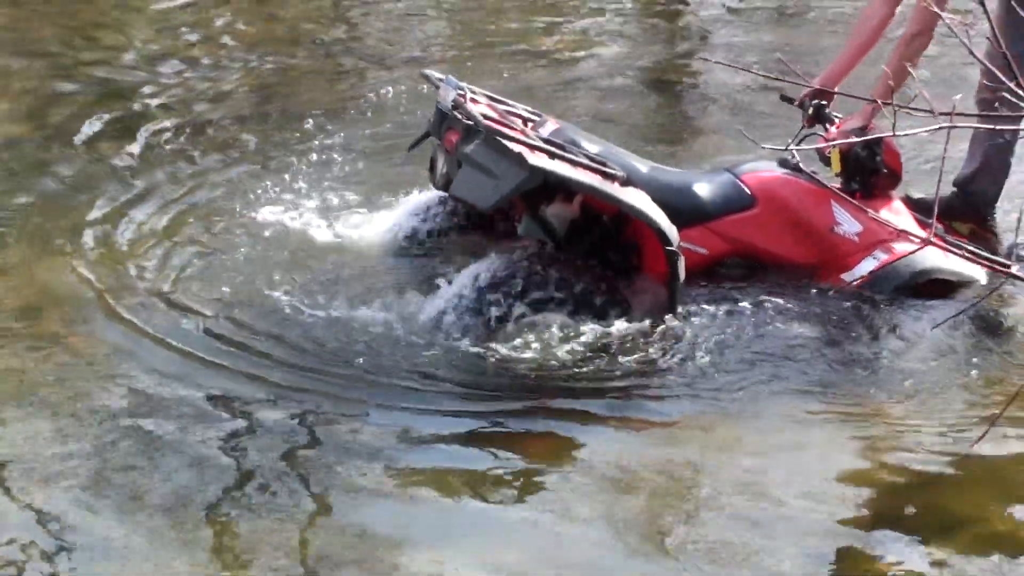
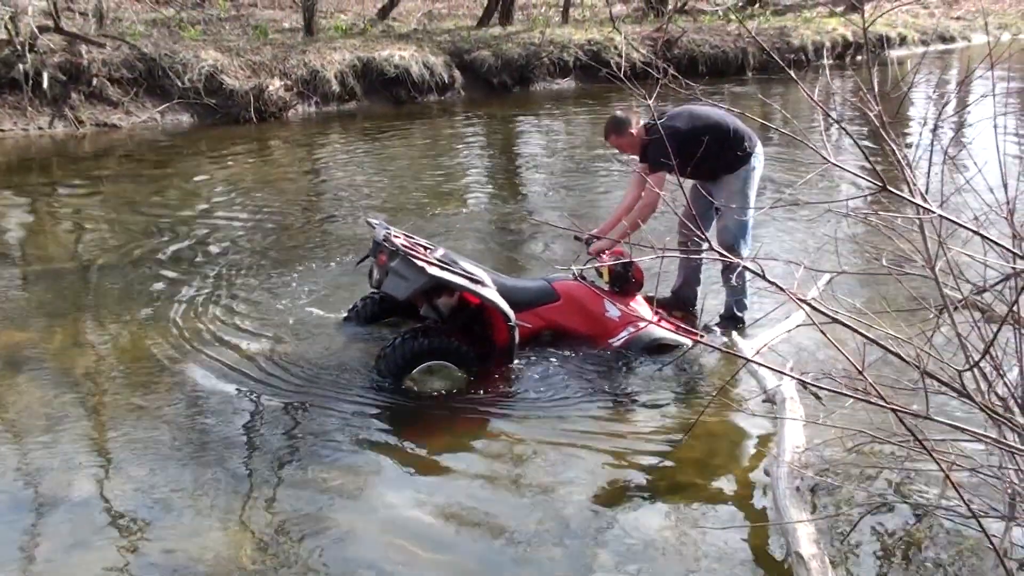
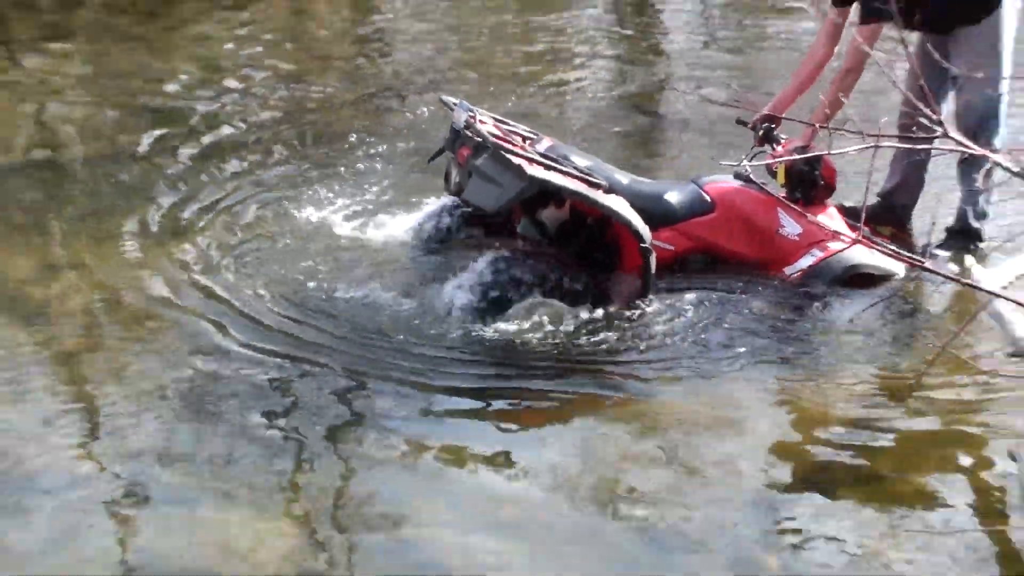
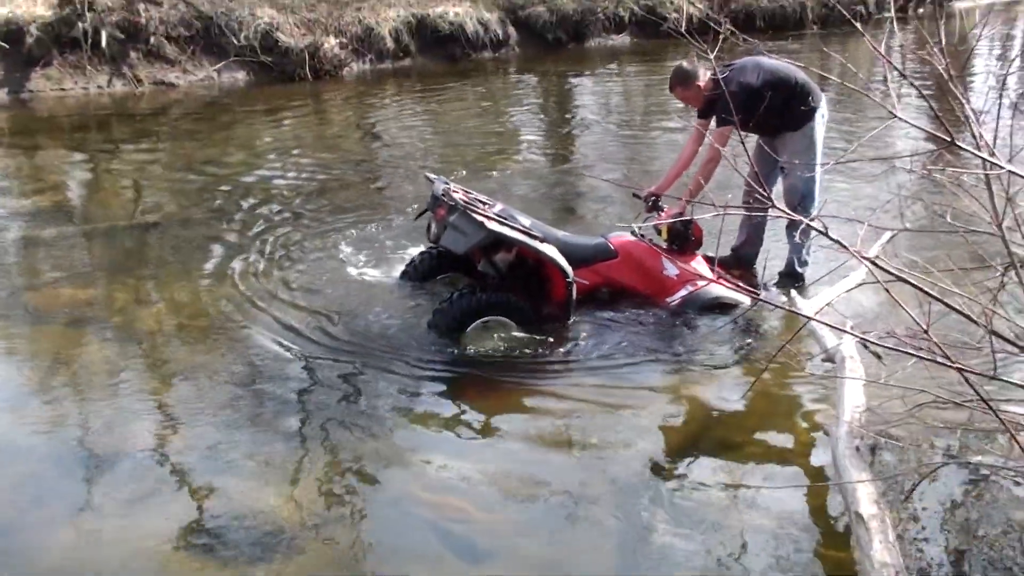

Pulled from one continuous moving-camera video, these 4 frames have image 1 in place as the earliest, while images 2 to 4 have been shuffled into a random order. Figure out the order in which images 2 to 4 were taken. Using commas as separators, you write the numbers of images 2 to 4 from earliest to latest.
3, 4, 2
